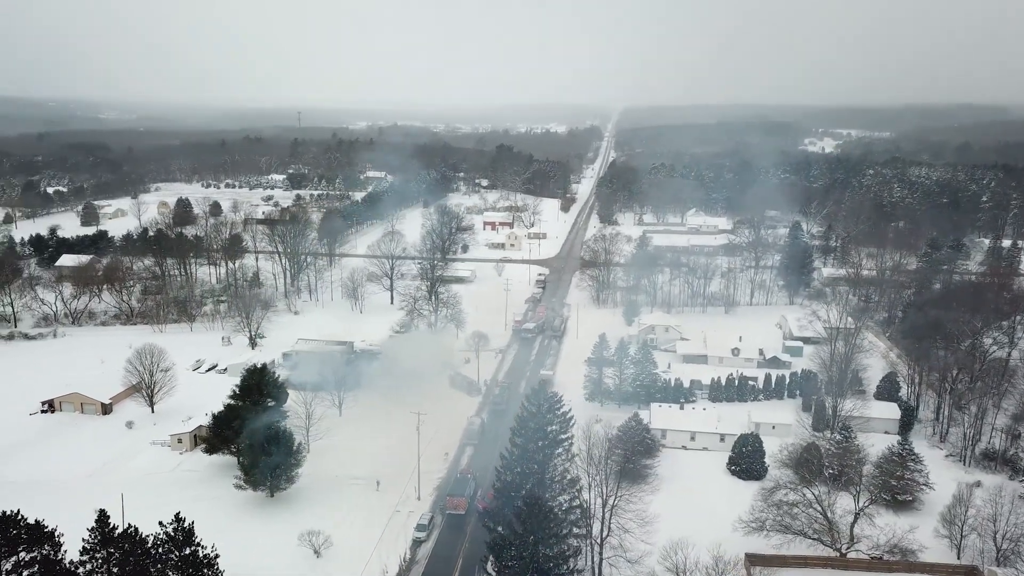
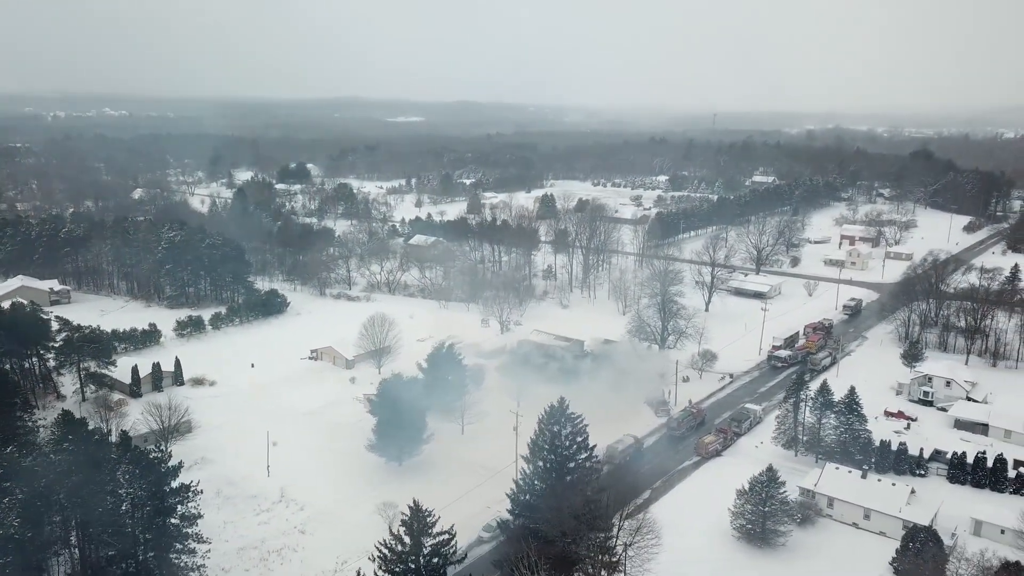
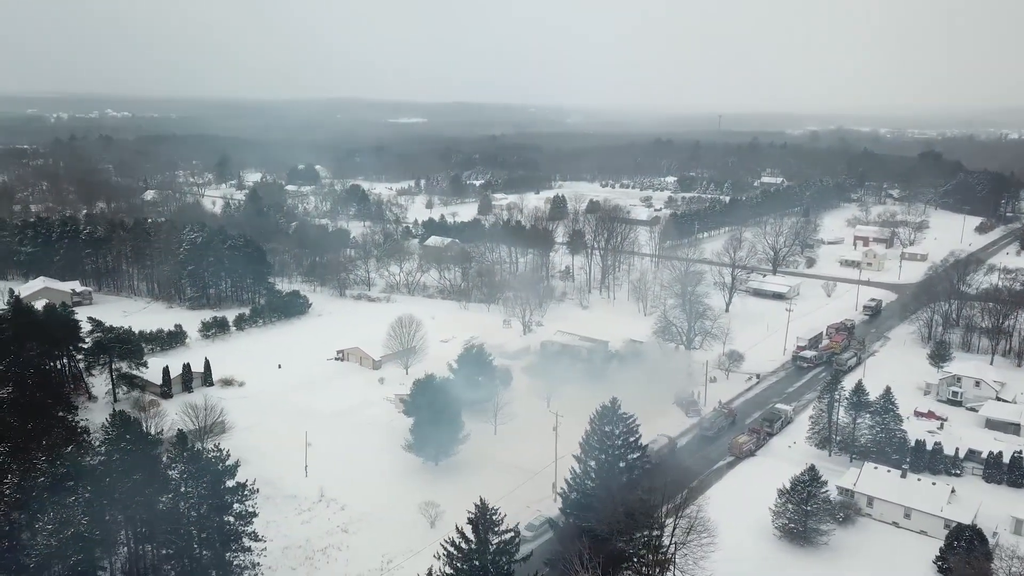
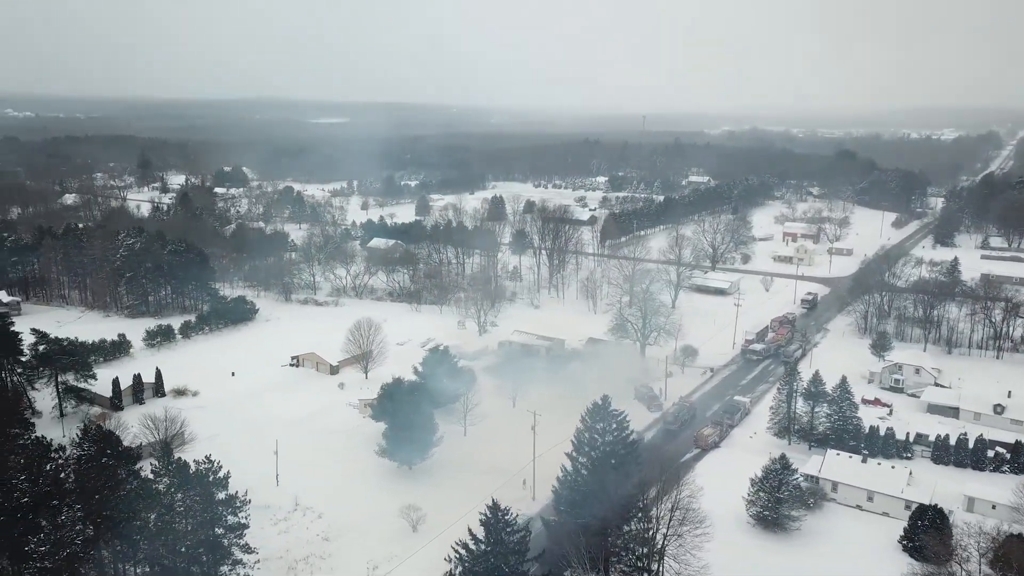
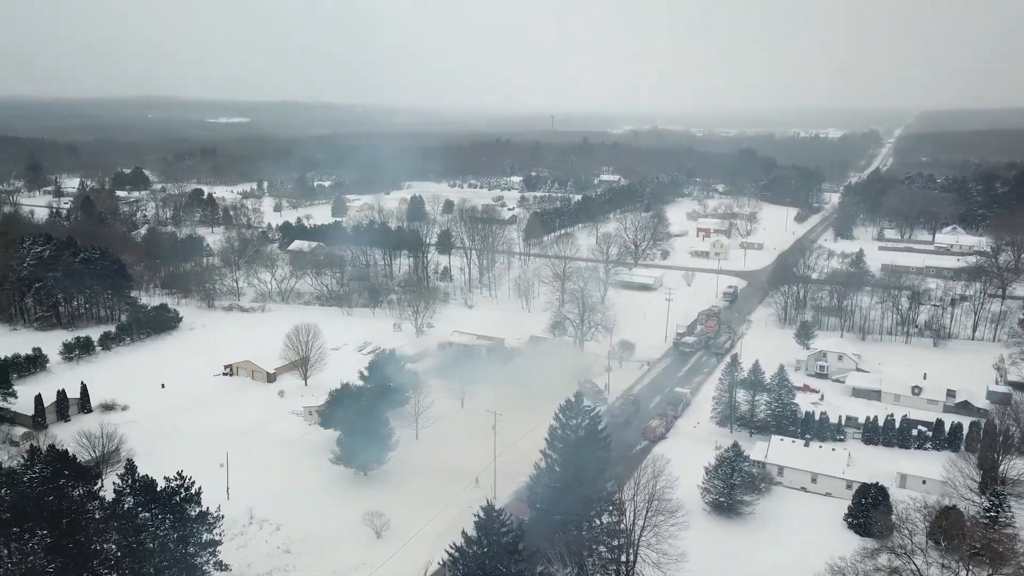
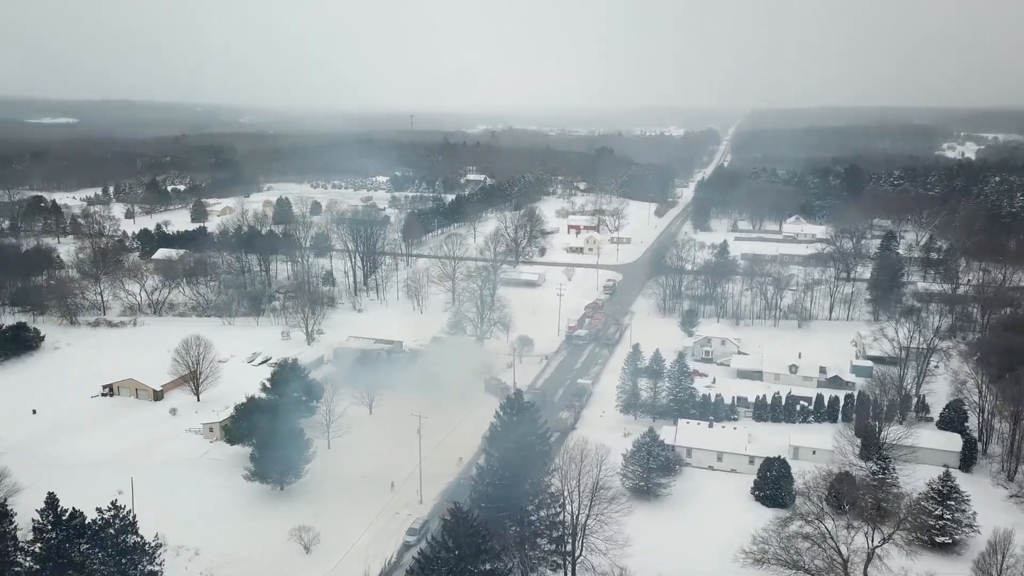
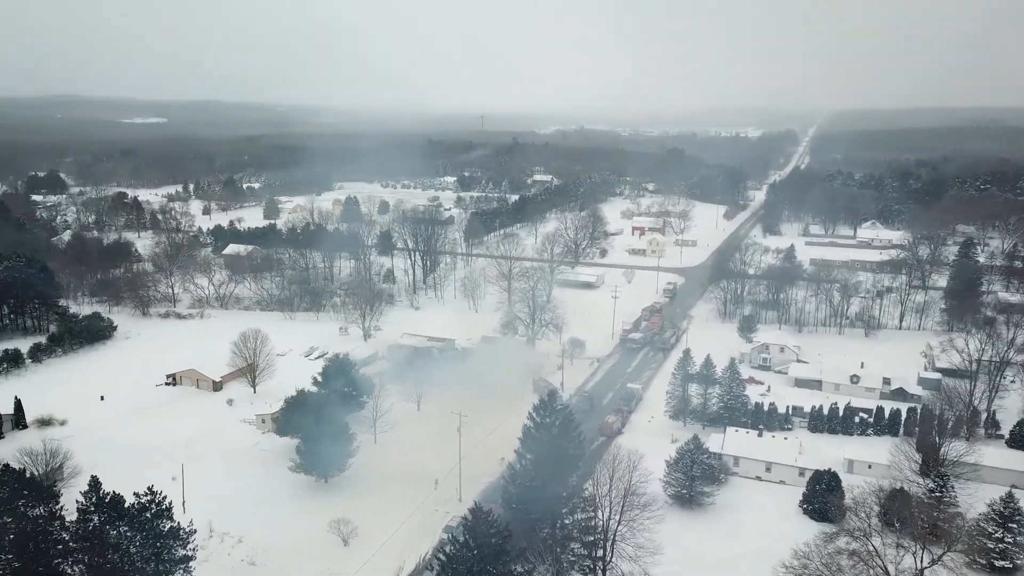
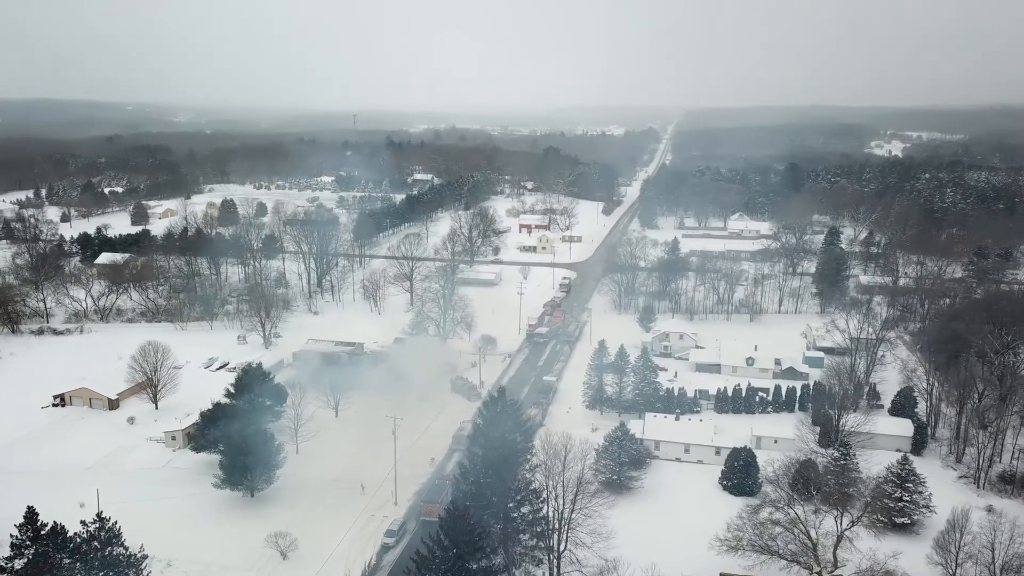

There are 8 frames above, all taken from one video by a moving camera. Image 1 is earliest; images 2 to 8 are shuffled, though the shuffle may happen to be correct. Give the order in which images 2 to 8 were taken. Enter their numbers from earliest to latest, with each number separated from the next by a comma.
8, 6, 7, 5, 4, 3, 2
